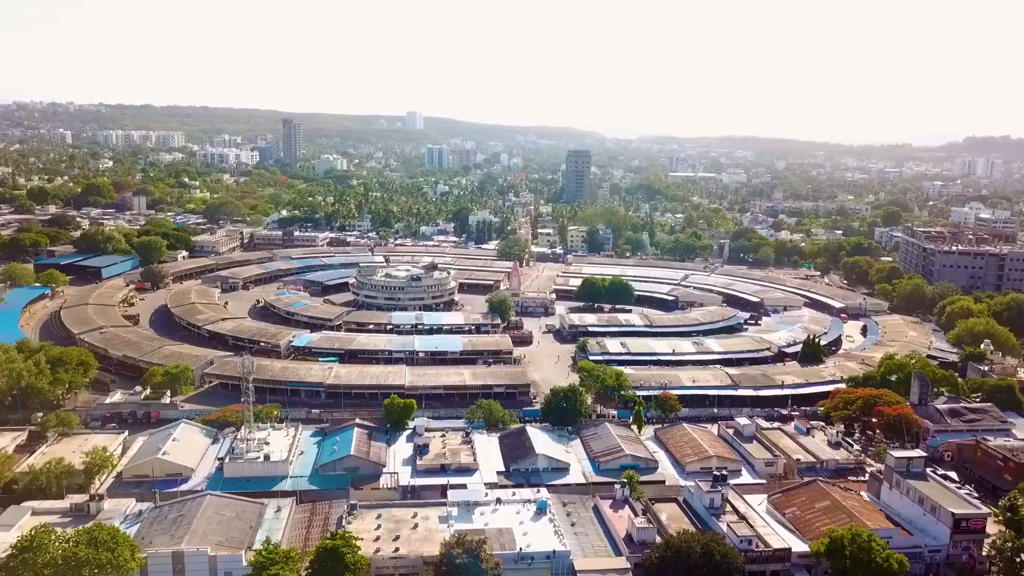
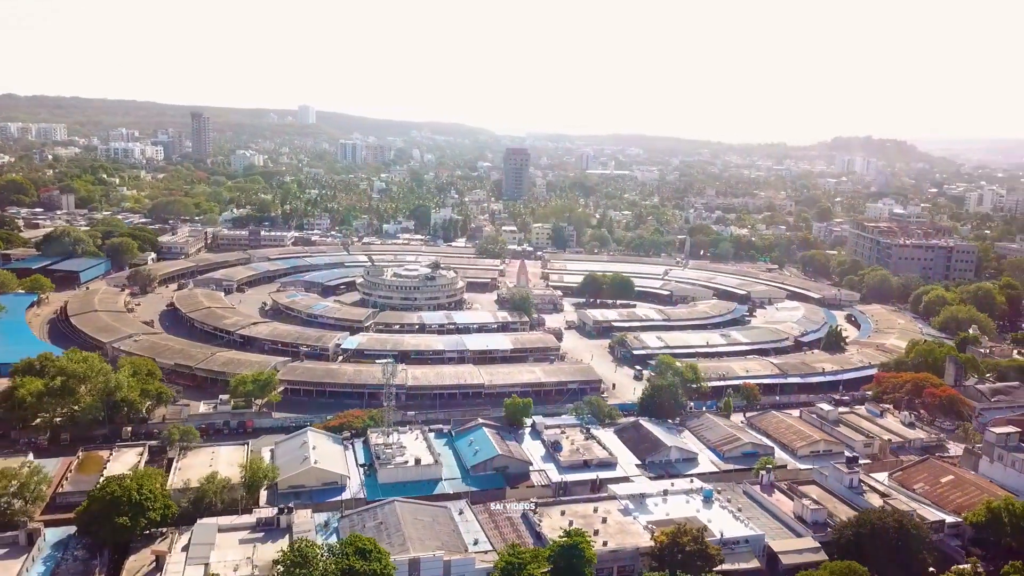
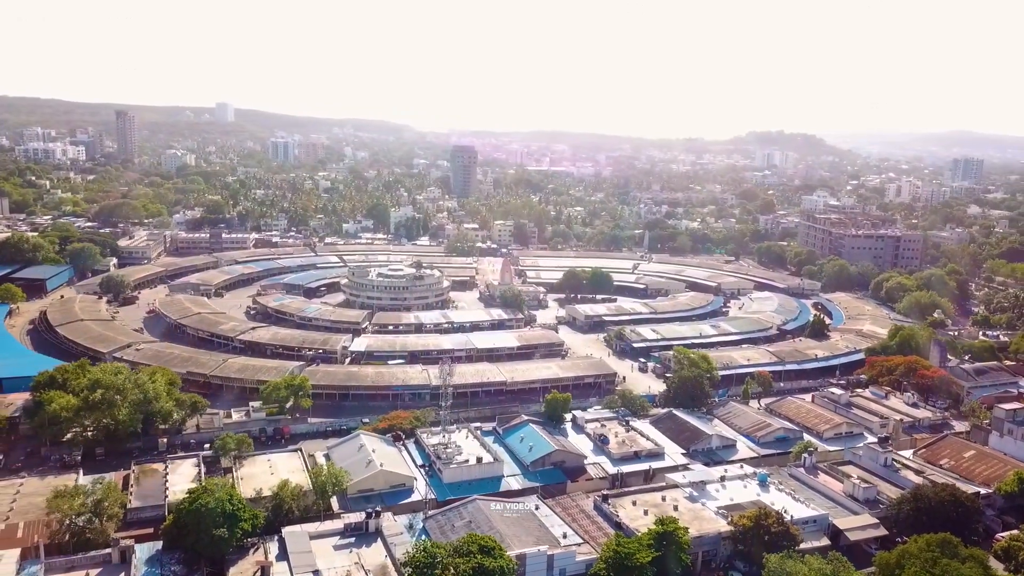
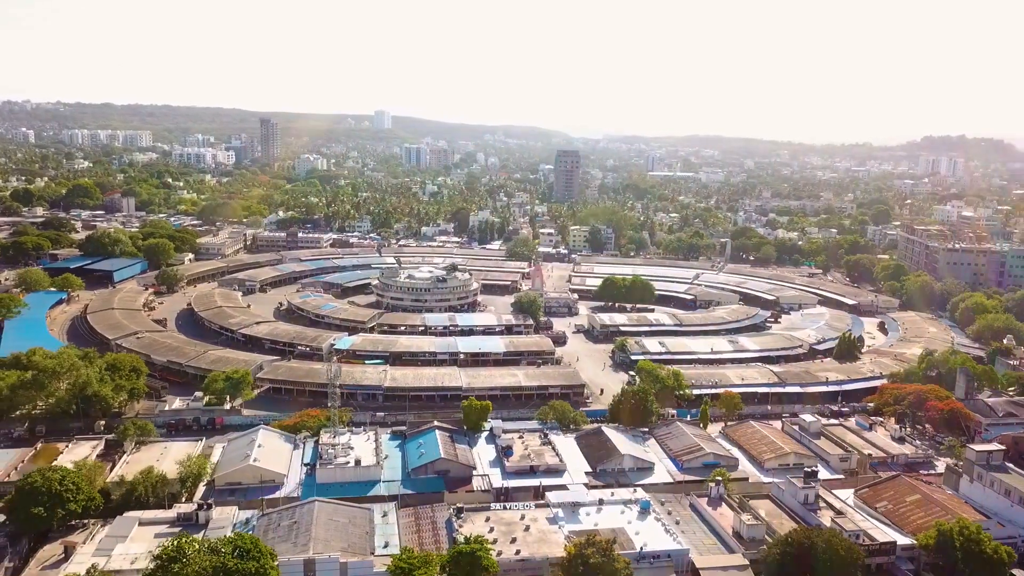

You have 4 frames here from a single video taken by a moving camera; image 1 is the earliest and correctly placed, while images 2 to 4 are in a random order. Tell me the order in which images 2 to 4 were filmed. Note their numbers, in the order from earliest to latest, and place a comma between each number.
4, 2, 3
